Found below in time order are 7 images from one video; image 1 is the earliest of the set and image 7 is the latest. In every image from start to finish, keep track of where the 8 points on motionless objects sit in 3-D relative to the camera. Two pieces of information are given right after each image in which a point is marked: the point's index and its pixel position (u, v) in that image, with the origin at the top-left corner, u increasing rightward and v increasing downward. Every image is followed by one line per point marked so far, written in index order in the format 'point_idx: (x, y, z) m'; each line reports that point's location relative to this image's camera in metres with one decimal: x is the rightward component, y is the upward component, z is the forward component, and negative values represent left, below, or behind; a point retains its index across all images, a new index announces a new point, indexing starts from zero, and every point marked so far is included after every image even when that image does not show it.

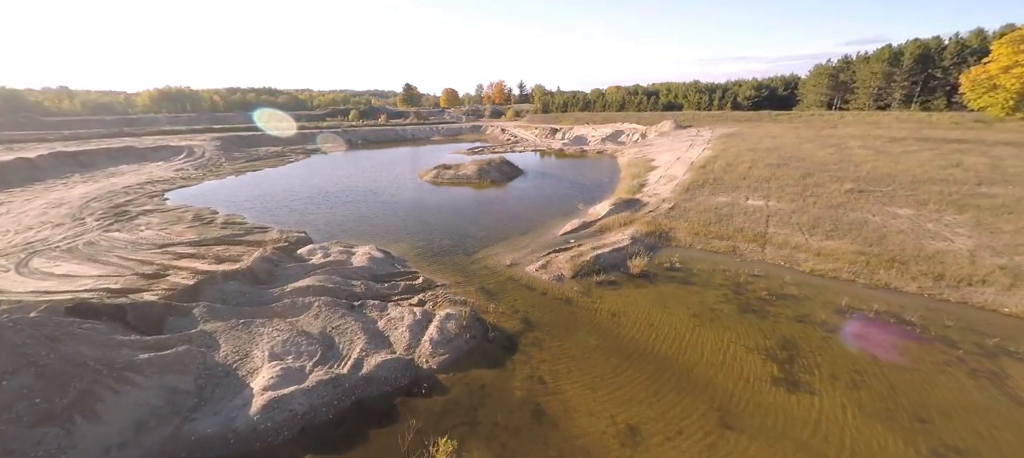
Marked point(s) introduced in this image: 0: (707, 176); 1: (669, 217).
0: (+9.9, +2.7, +19.3) m
1: (+6.3, +0.5, +15.1) m
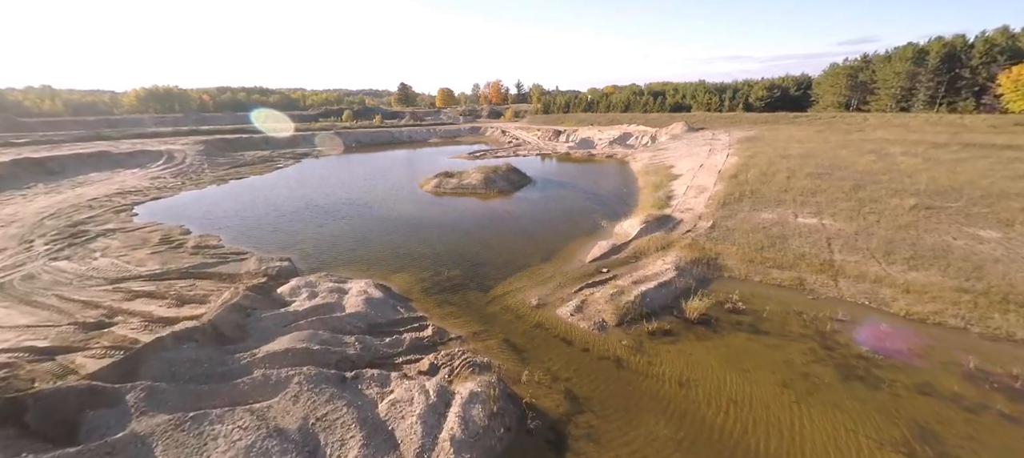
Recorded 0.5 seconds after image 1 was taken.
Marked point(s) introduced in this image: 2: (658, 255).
0: (+10.5, +1.9, +17.3) m
1: (+7.0, -0.3, +13.1) m
2: (+4.8, -0.9, +12.4) m
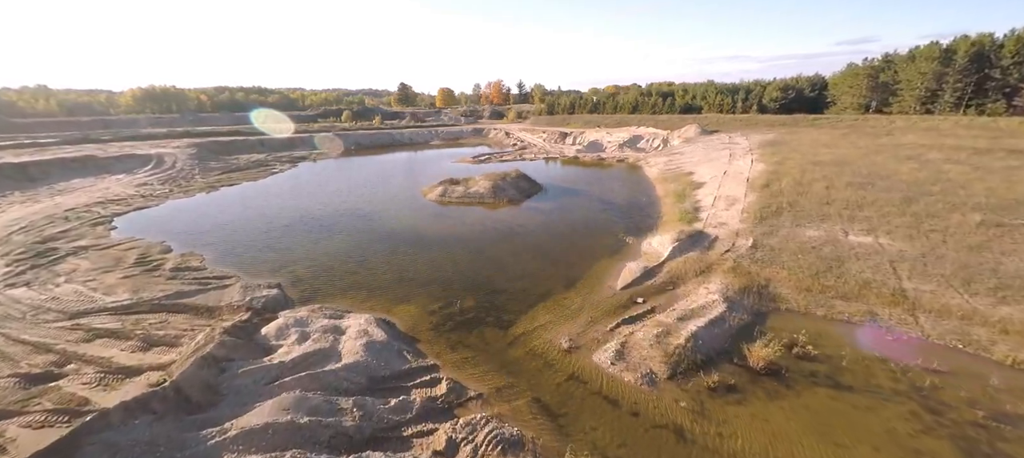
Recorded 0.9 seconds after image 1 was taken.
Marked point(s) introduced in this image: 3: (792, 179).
0: (+11.1, +1.3, +15.8) m
1: (+7.5, -1.0, +11.6) m
2: (+5.4, -1.5, +10.9) m
3: (+13.1, +2.3, +17.6) m
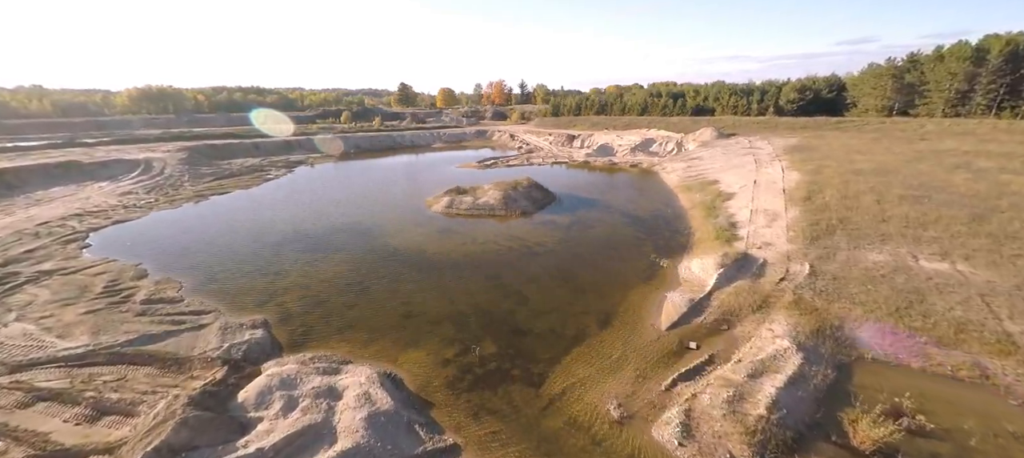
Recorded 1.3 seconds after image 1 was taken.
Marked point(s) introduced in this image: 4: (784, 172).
0: (+11.7, +0.6, +14.2) m
1: (+8.2, -1.7, +10.0) m
2: (+6.0, -2.2, +9.3) m
3: (+13.7, +1.6, +16.0) m
4: (+14.1, +2.9, +19.7) m
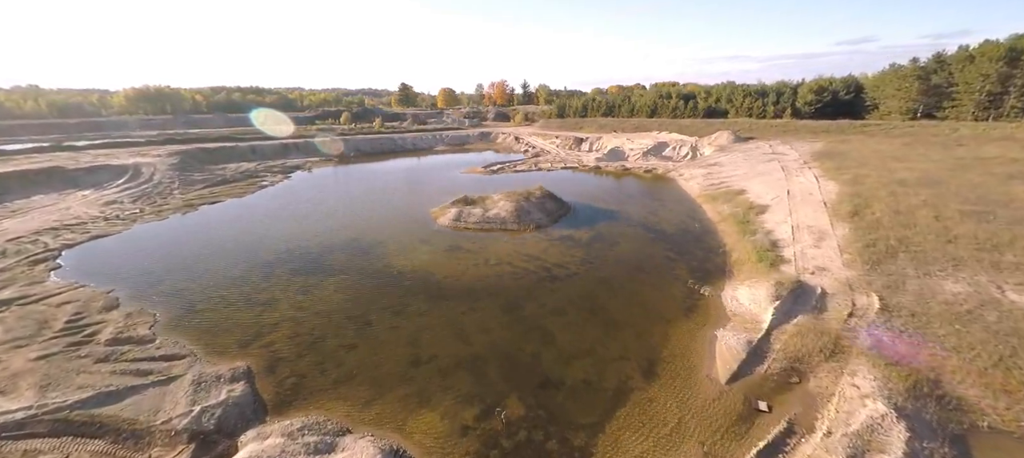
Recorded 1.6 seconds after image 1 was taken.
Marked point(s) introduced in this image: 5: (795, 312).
0: (+12.3, -0.1, +12.8) m
1: (+8.8, -2.4, +8.5) m
2: (+6.6, -2.9, +7.8) m
3: (+14.3, +0.9, +14.5) m
4: (+14.7, +2.2, +18.2) m
5: (+7.2, -2.1, +9.6) m
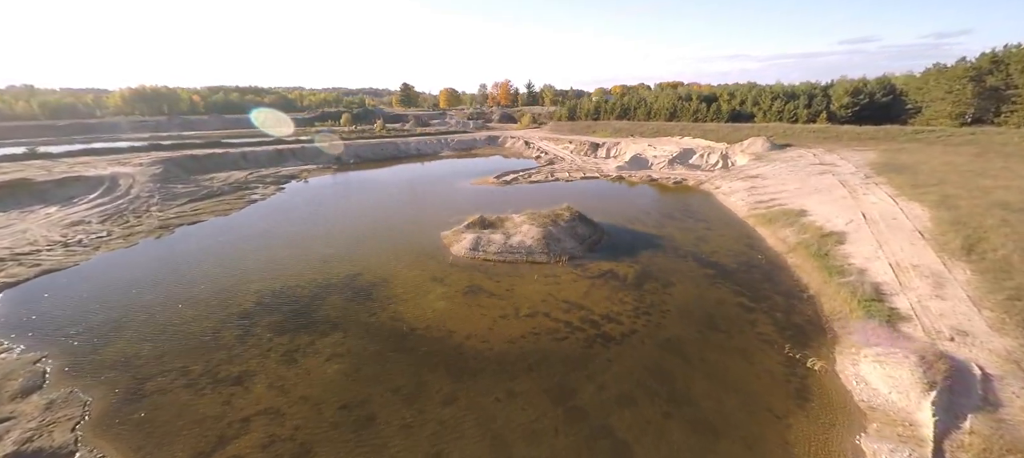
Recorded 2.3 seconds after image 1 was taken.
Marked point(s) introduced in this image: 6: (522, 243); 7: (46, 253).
0: (+13.4, -1.3, +10.1) m
1: (+9.9, -3.6, +5.9) m
2: (+7.7, -4.1, +5.2) m
3: (+15.4, -0.3, +11.9) m
4: (+15.8, +1.1, +15.5) m
5: (+8.2, -3.3, +7.0) m
6: (+0.3, -0.6, +15.0) m
7: (-18.7, -1.0, +15.2) m
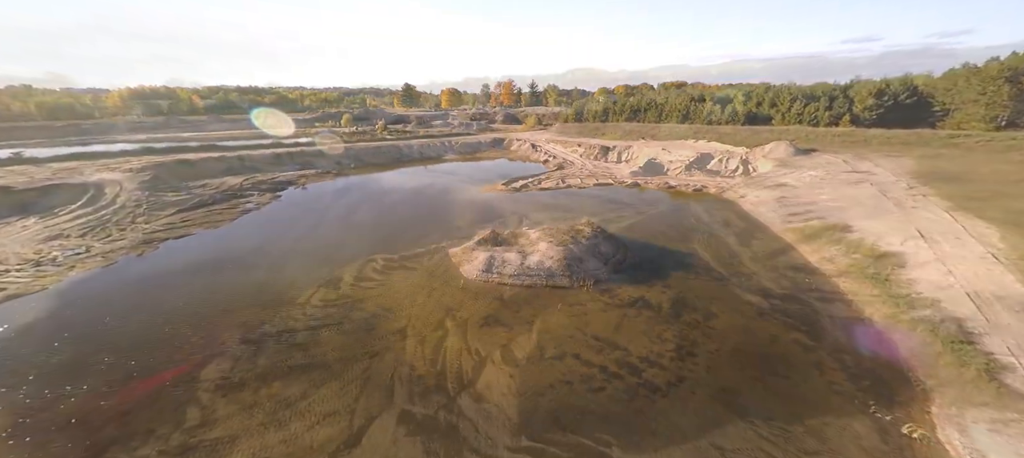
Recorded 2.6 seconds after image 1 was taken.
0: (+14.0, -2.0, +8.6) m
1: (+10.5, -4.3, +4.4) m
2: (+8.3, -4.8, +3.7) m
3: (+16.0, -1.0, +10.3) m
4: (+16.4, +0.4, +14.0) m
5: (+8.8, -4.0, +5.5) m
6: (+1.0, -1.3, +13.5) m
7: (-18.1, -1.6, +13.8) m
